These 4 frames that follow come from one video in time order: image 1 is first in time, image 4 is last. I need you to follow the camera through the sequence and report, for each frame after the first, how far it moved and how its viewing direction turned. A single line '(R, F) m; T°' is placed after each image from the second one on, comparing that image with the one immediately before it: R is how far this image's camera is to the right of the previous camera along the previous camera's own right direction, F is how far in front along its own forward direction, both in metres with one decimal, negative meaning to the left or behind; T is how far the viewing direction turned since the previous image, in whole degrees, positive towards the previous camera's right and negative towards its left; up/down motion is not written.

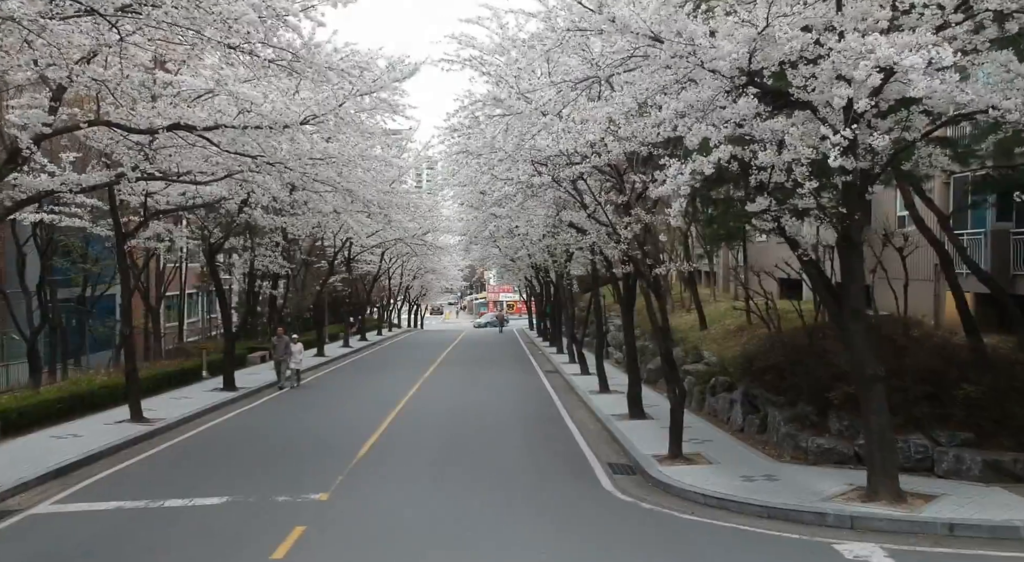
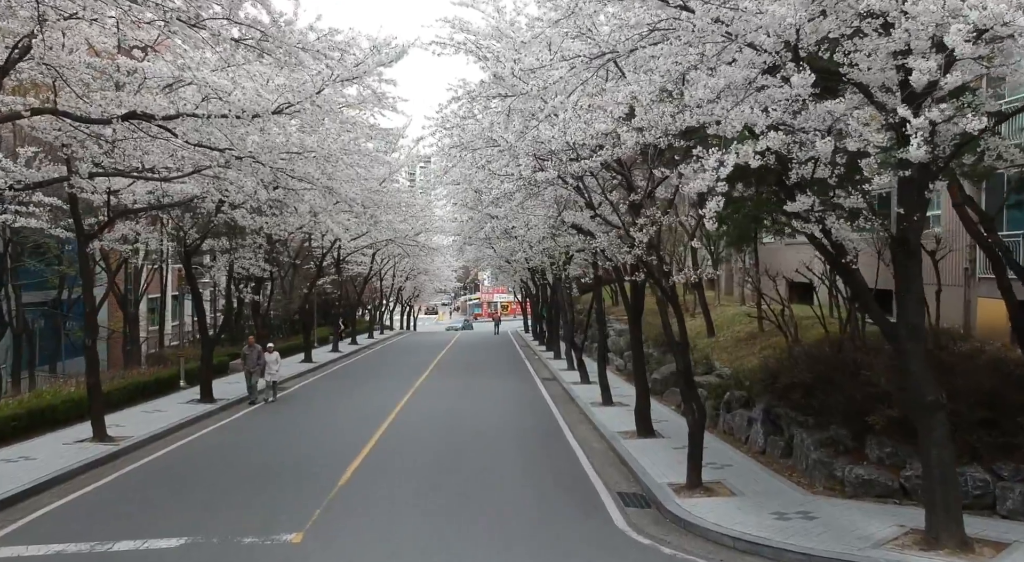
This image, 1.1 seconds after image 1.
(-0.1, +1.3) m; 0°
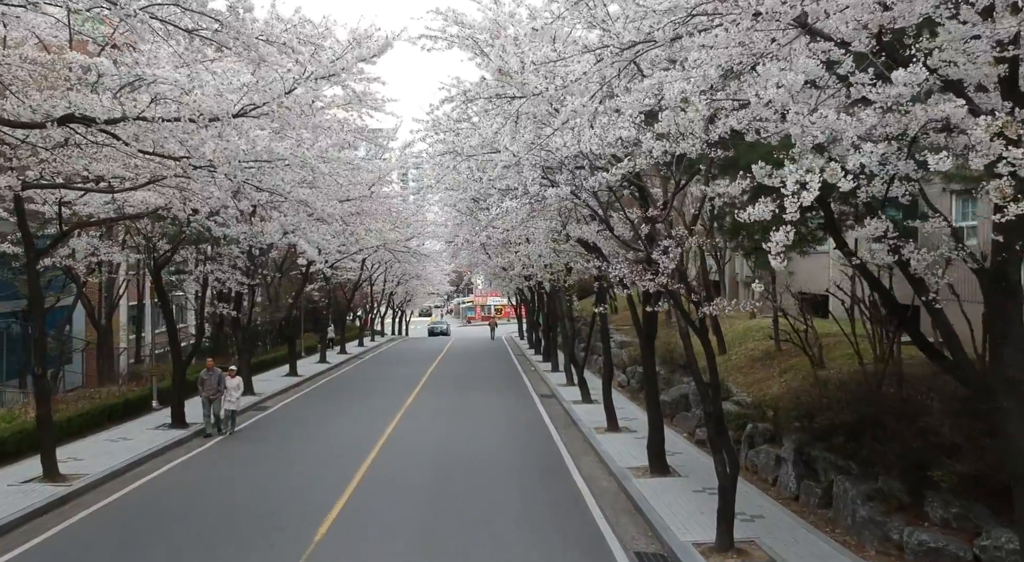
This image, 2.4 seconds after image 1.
(-0.1, +1.5) m; 0°
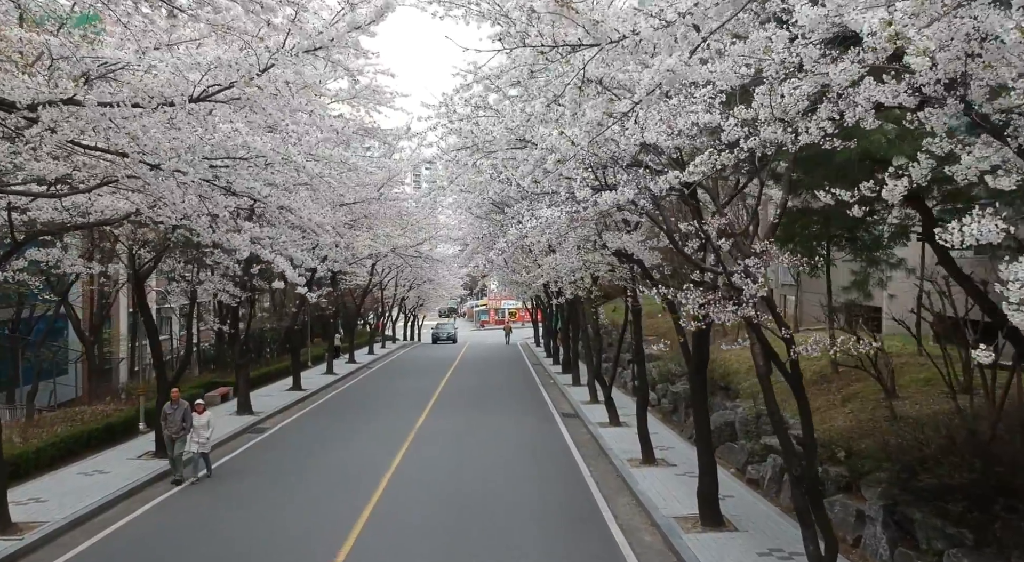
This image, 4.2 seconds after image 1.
(-0.2, +2.0) m; -1°
